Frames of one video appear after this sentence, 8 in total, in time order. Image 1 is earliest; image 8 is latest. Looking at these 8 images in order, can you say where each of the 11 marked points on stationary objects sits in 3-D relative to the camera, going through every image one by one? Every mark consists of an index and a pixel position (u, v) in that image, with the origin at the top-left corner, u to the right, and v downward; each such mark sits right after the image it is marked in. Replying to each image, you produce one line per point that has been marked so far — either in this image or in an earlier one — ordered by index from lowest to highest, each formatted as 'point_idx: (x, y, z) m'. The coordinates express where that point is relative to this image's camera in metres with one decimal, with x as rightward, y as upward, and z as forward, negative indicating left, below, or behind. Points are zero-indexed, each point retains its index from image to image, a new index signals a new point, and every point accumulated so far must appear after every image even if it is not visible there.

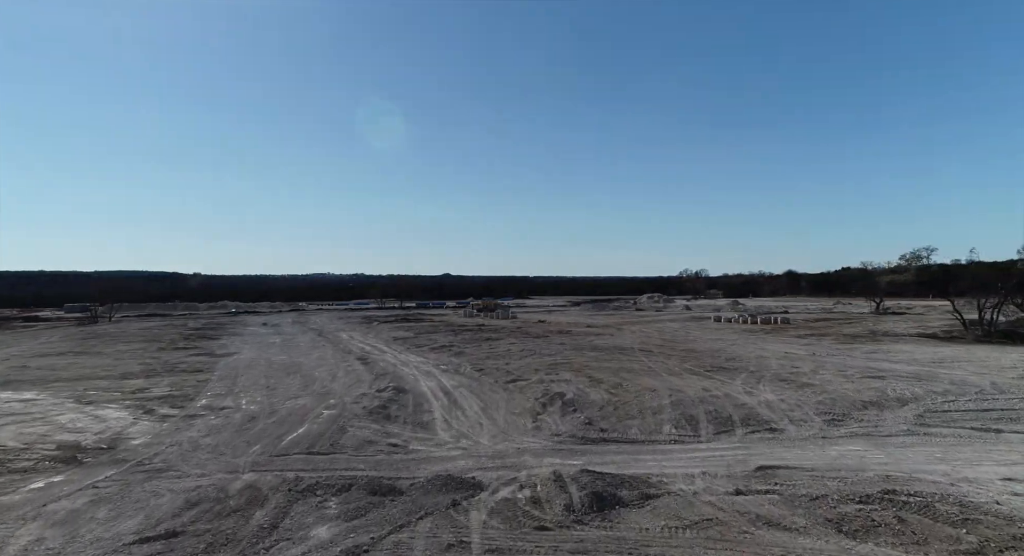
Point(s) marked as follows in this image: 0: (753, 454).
0: (+3.4, -2.5, +7.6) m
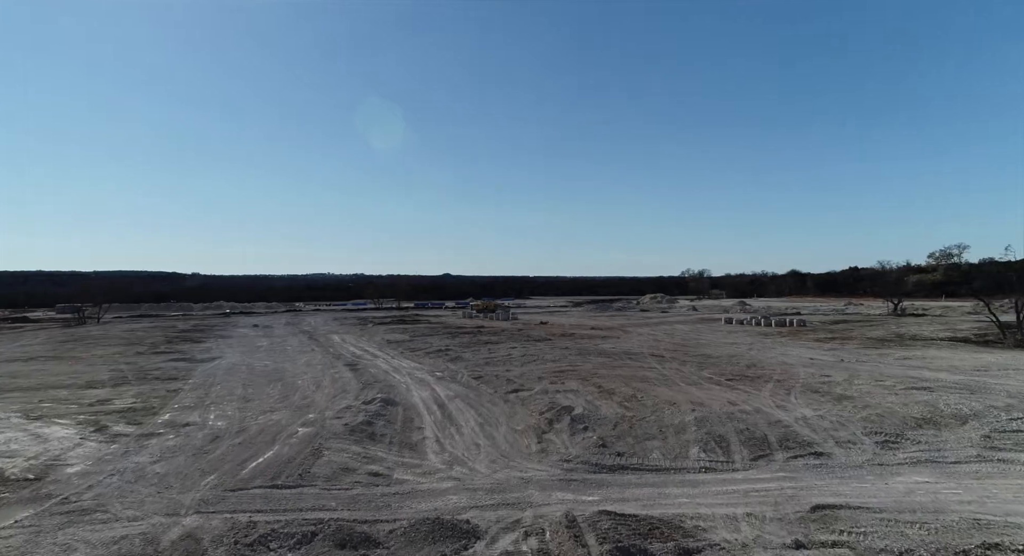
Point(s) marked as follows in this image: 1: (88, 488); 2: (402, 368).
0: (+3.4, -2.5, +6.3) m
1: (-5.0, -2.5, +6.4) m
2: (-3.3, -2.7, +16.4) m
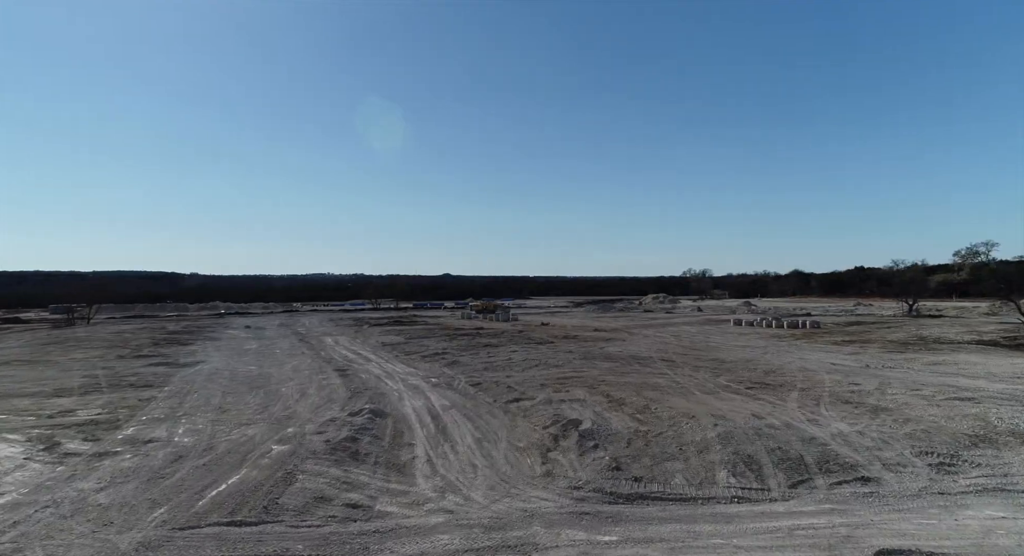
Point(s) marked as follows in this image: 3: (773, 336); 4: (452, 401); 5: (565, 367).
0: (+3.4, -2.4, +5.4) m
1: (-5.0, -2.5, +5.4) m
2: (-3.3, -2.7, +15.4) m
3: (+9.5, -2.1, +19.7) m
4: (-1.3, -2.7, +11.8) m
5: (+1.4, -2.4, +14.4) m
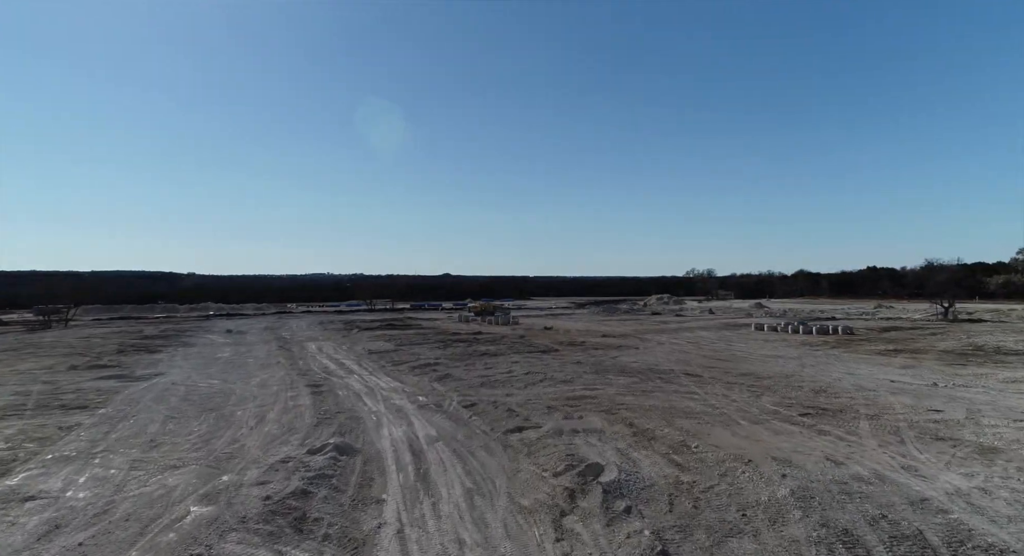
0: (+3.4, -2.5, +3.3) m
1: (-5.0, -2.5, +3.4) m
2: (-3.3, -2.8, +13.3) m
3: (+9.5, -2.2, +17.6) m
4: (-1.3, -2.7, +9.7) m
5: (+1.4, -2.4, +12.3) m
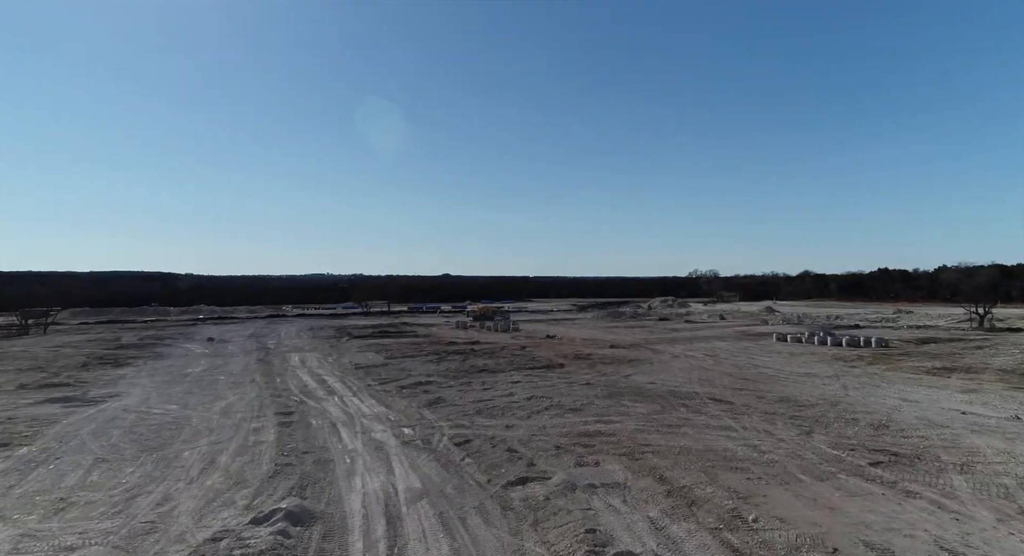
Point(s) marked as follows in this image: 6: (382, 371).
0: (+3.4, -2.7, +1.5) m
1: (-5.0, -2.7, +1.6) m
2: (-3.3, -3.0, +11.6) m
3: (+9.5, -2.4, +15.9) m
4: (-1.3, -2.9, +7.9) m
5: (+1.5, -2.6, +10.6) m
6: (-4.1, -2.9, +17.0) m
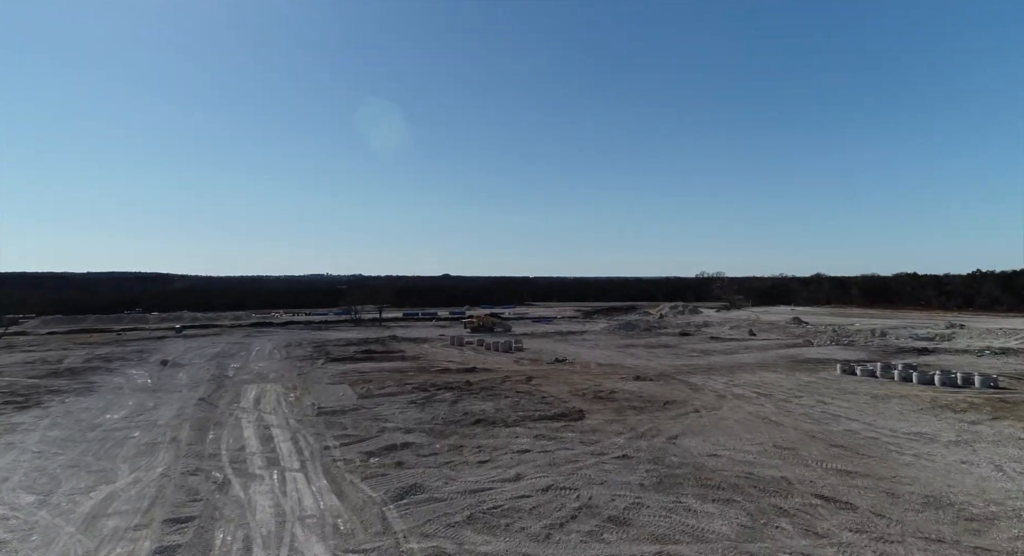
0: (+3.6, -3.3, -2.3) m
1: (-4.8, -3.3, -2.2) m
2: (-3.2, -3.5, +7.7) m
3: (+9.6, -2.9, +12.0) m
4: (-1.2, -3.5, +4.1) m
5: (+1.6, -3.2, +6.8) m
6: (-4.0, -3.5, +13.2) m
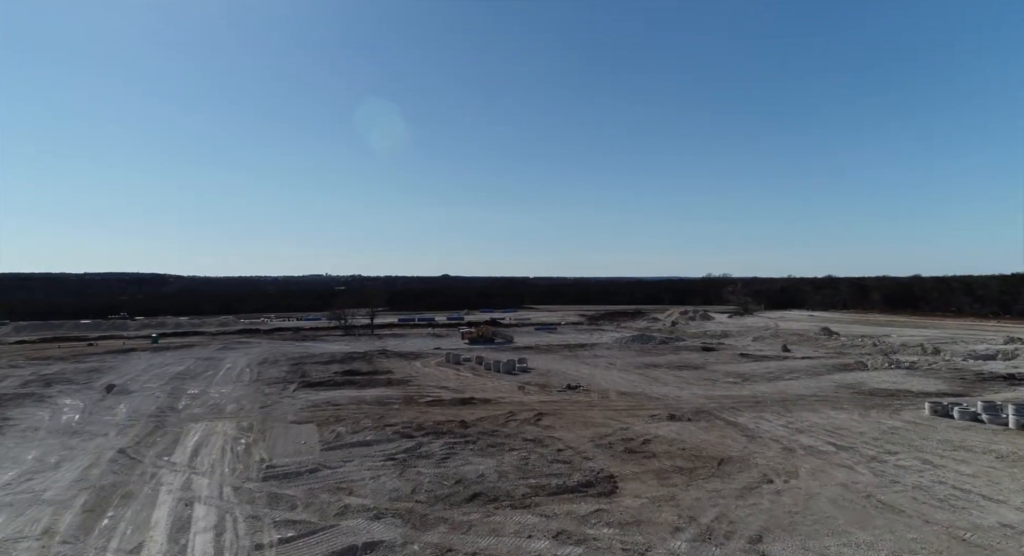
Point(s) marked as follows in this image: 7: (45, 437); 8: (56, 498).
0: (+3.7, -3.7, -5.7) m
1: (-4.7, -3.7, -5.6) m
2: (-3.0, -3.9, +4.4) m
3: (+9.8, -3.3, +8.7) m
4: (-1.0, -3.9, +0.8) m
5: (+1.7, -3.6, +3.4) m
6: (-3.9, -3.9, +9.8) m
7: (-12.0, -4.0, +14.1) m
8: (-8.2, -4.0, +9.9) m
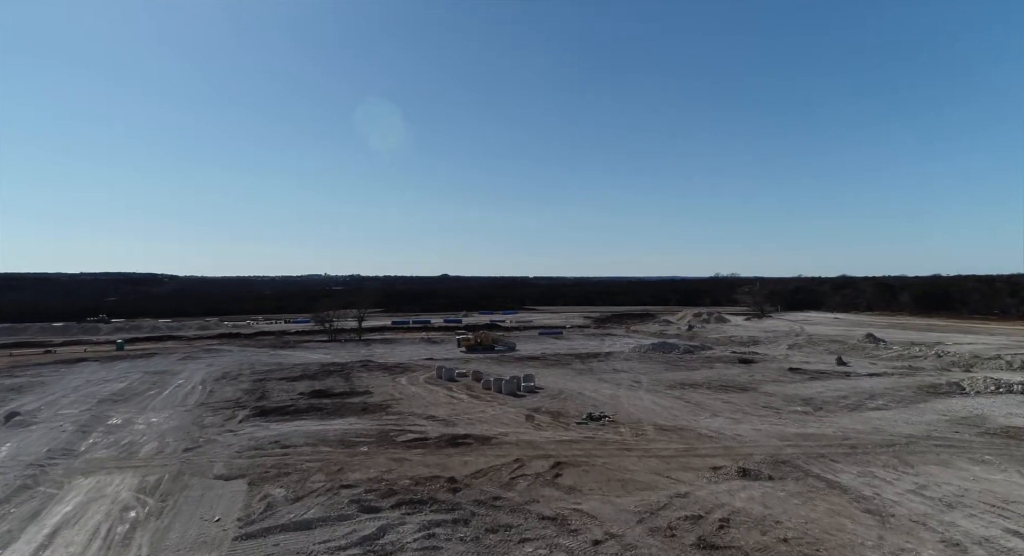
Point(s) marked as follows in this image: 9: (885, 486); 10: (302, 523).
0: (+3.9, -3.7, -9.8) m
1: (-4.5, -3.7, -9.8) m
2: (-2.9, -4.0, +0.2) m
3: (+10.0, -3.3, +4.5) m
4: (-0.8, -3.9, -3.4) m
5: (+1.9, -3.6, -0.8) m
6: (-3.7, -3.9, +5.7) m
7: (-11.8, -4.1, +9.9) m
8: (-8.1, -4.0, +5.7) m
9: (+6.6, -3.6, +9.6) m
10: (-3.4, -3.8, +8.8) m
